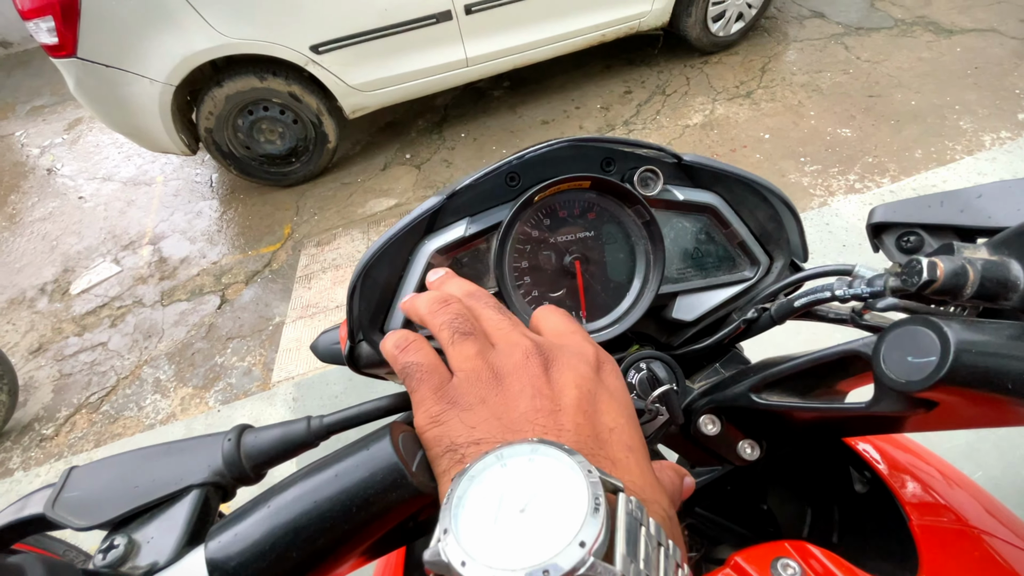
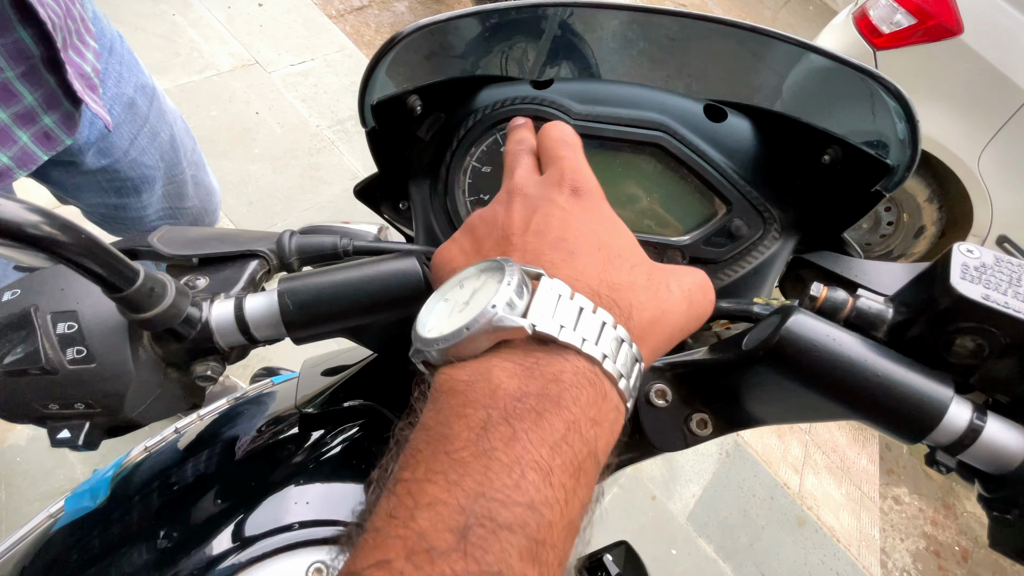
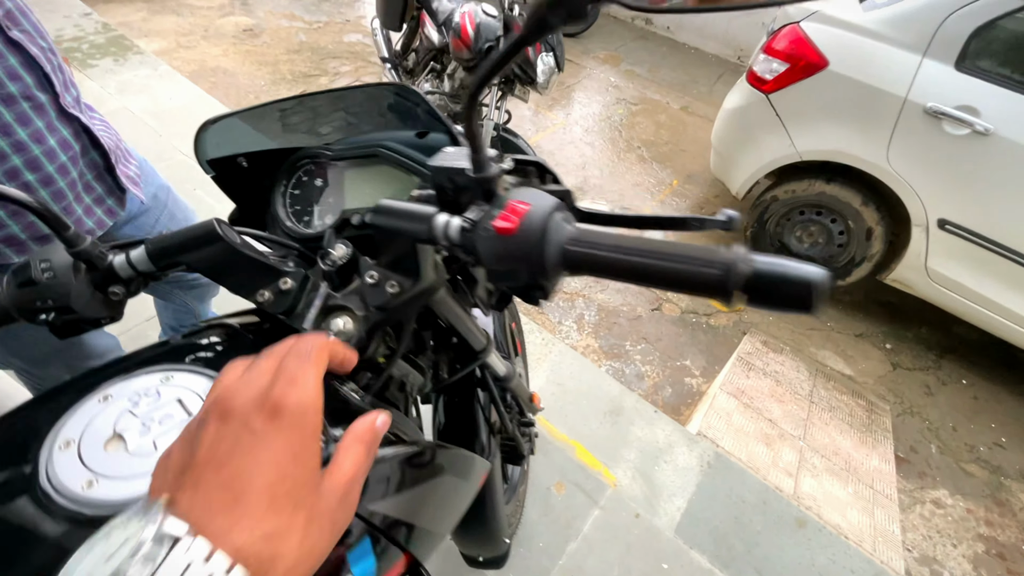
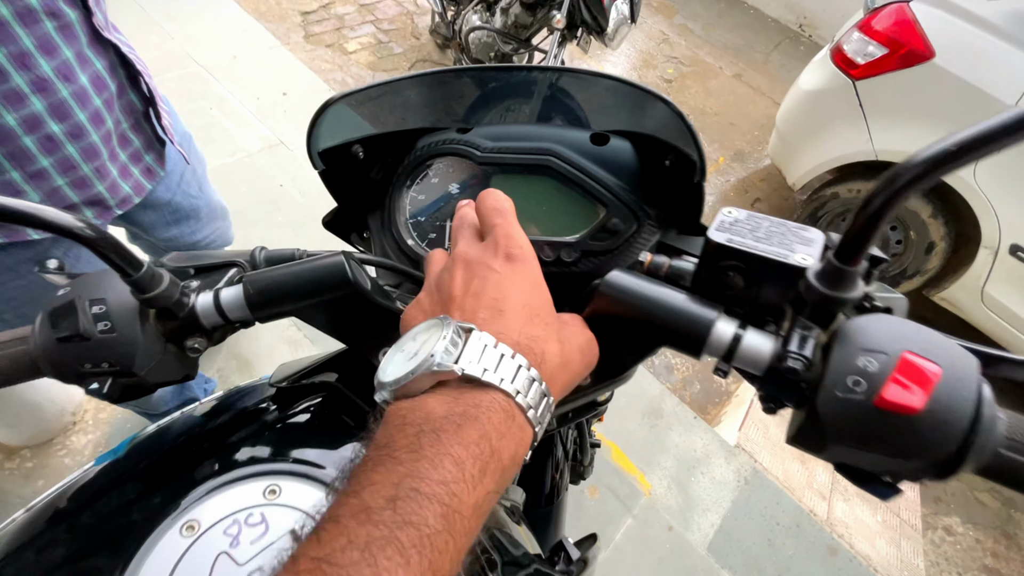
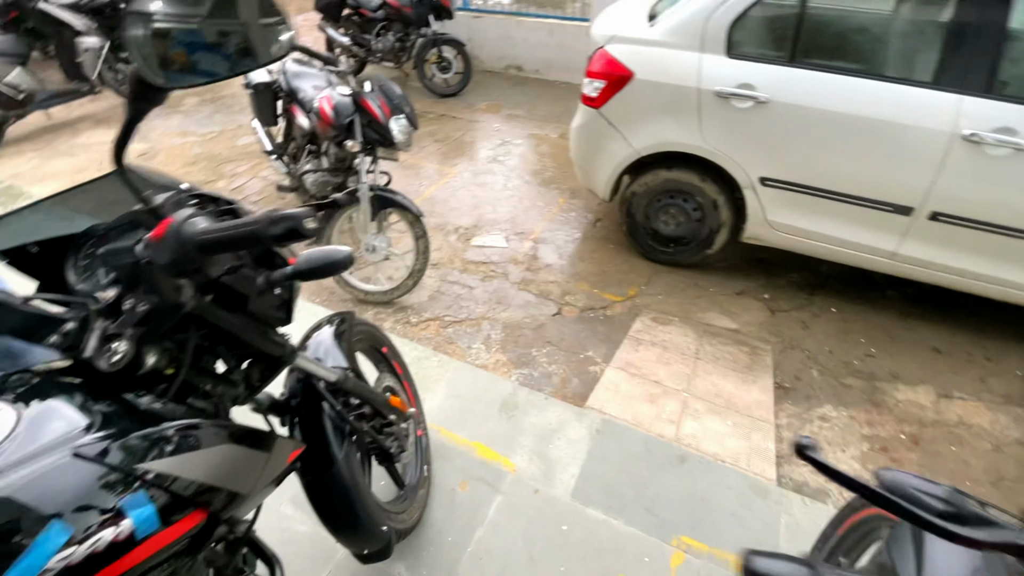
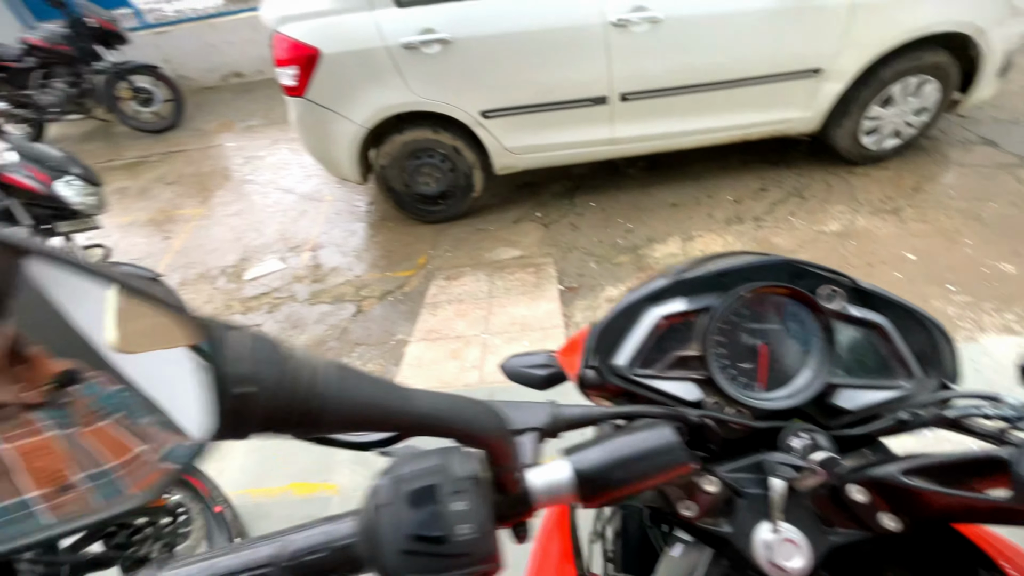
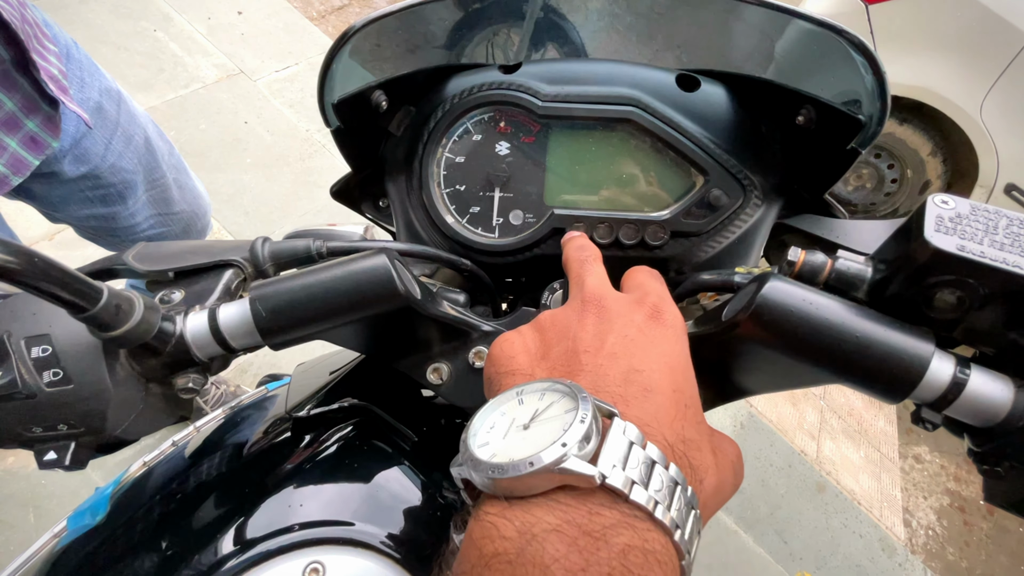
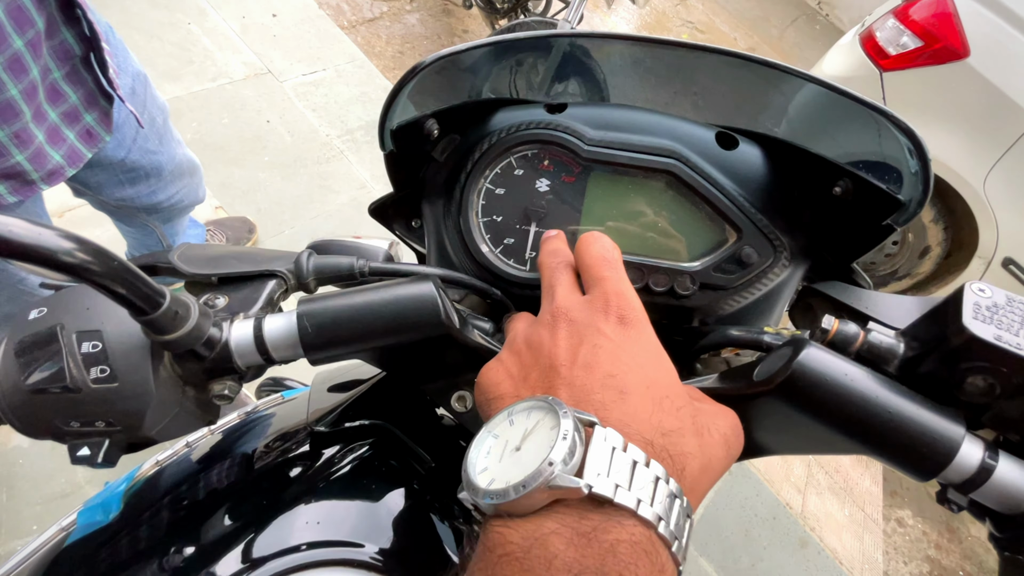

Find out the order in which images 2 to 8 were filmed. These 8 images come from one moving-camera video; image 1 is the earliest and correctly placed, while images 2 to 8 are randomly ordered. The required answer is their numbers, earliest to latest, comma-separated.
6, 5, 3, 4, 8, 2, 7
